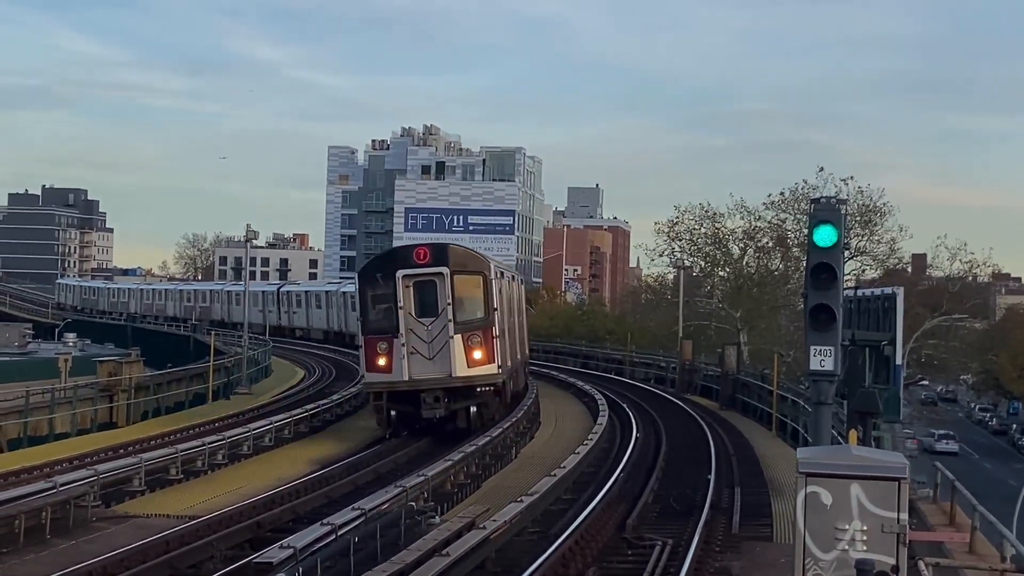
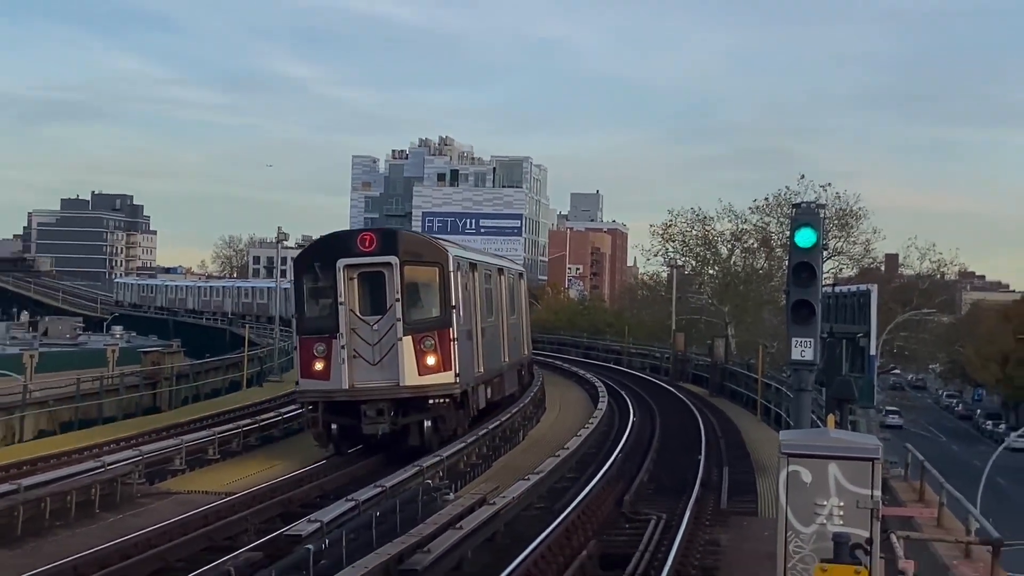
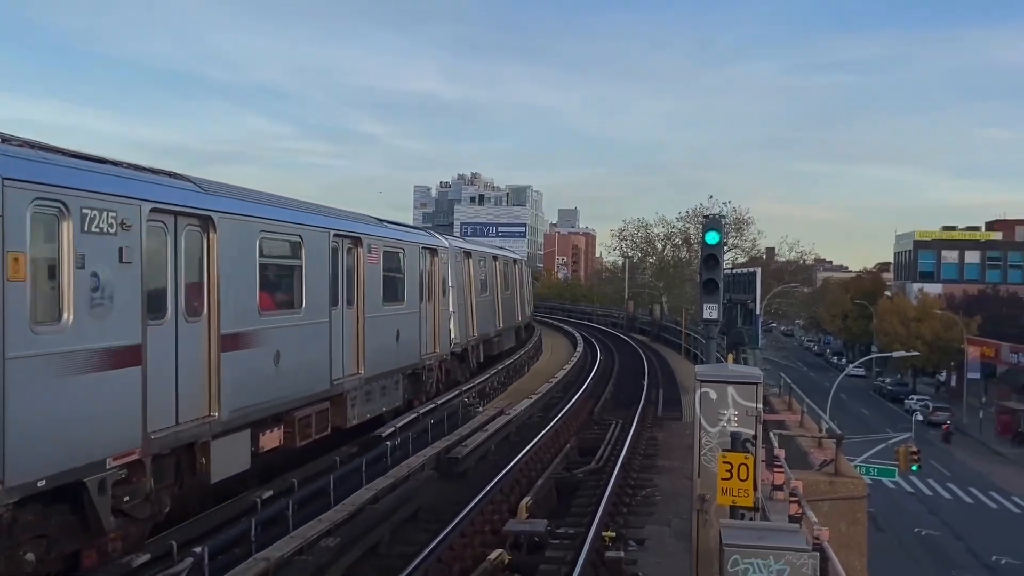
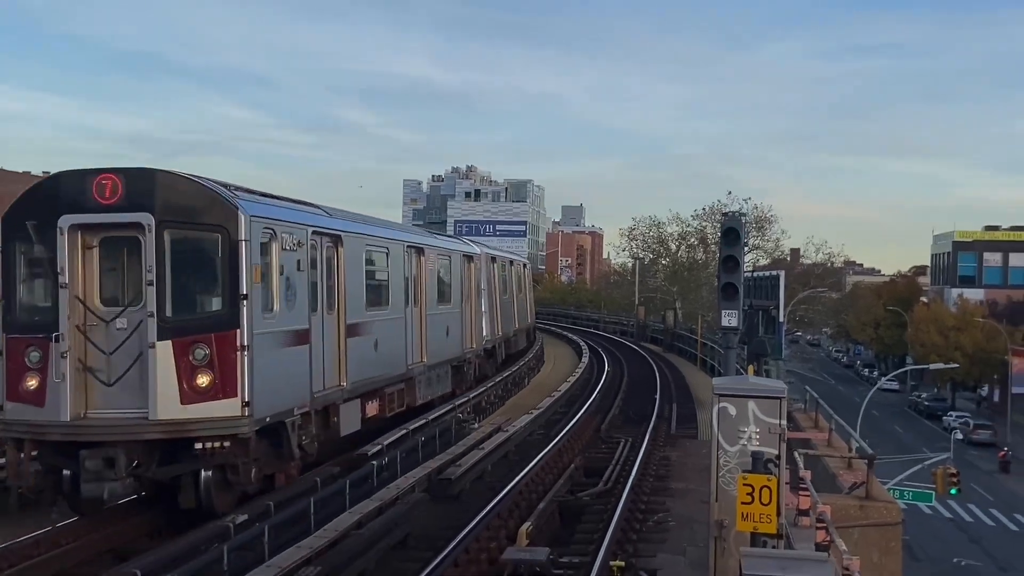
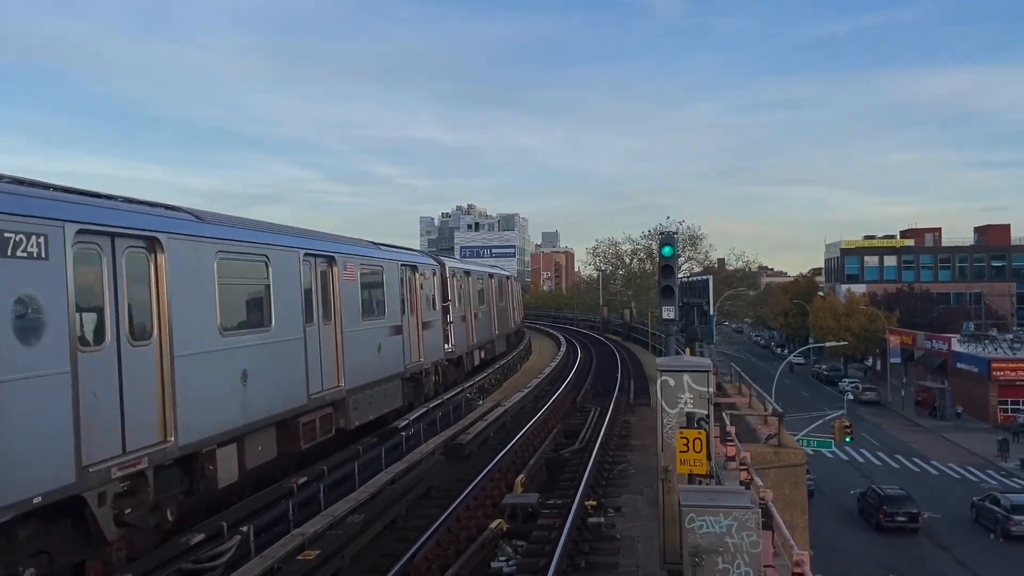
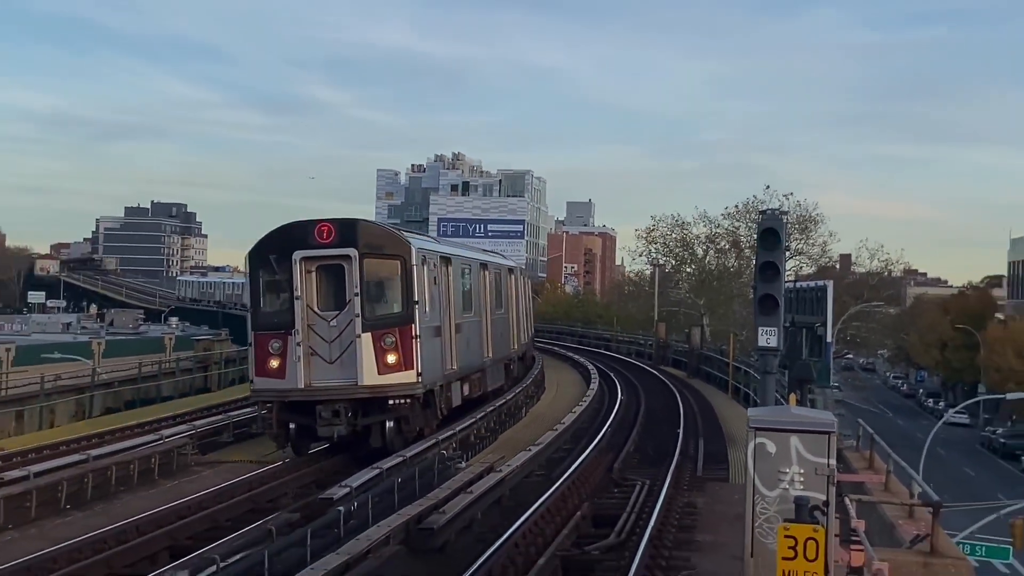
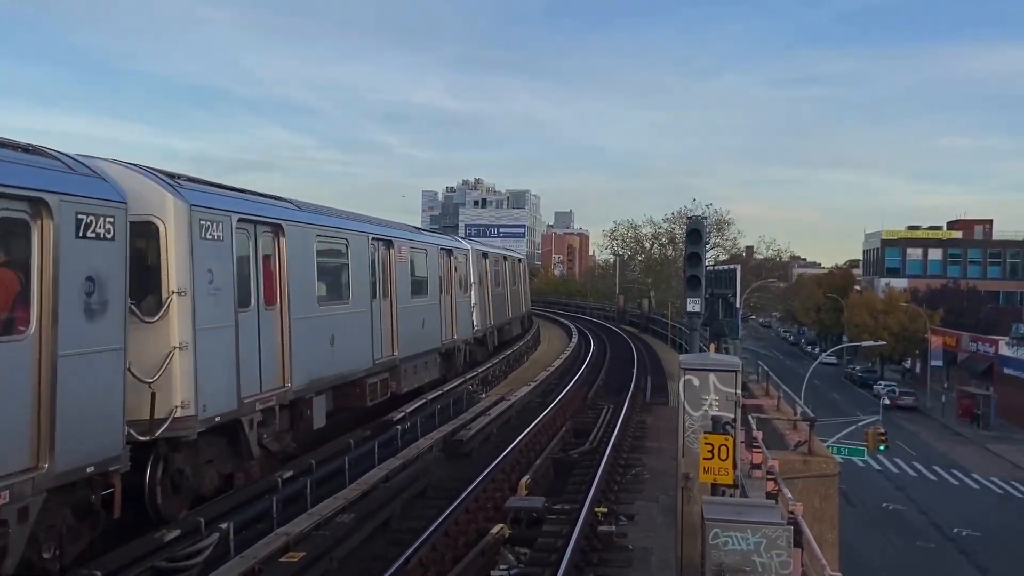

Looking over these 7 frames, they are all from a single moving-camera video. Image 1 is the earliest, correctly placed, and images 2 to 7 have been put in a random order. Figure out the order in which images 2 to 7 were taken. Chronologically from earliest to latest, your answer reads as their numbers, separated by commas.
2, 6, 4, 3, 7, 5
